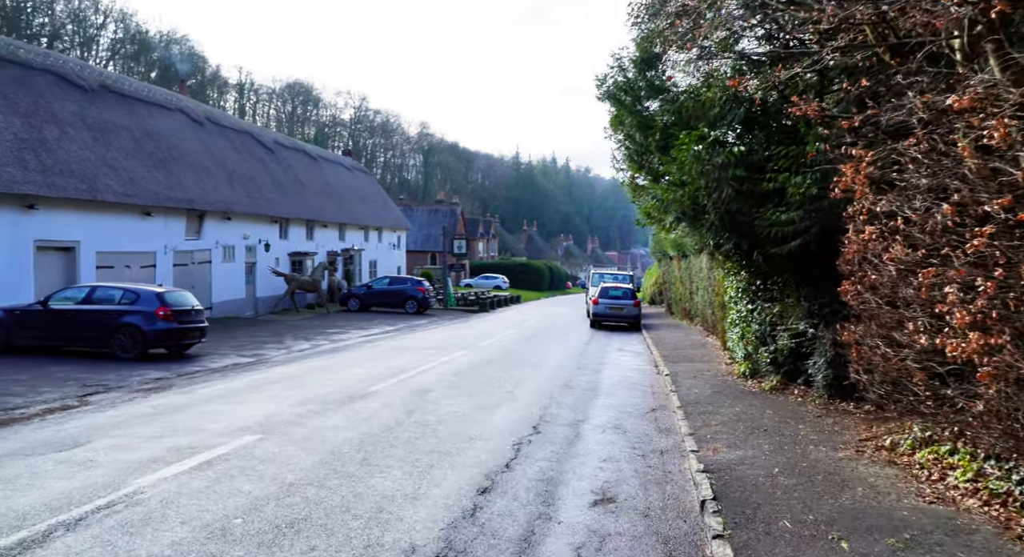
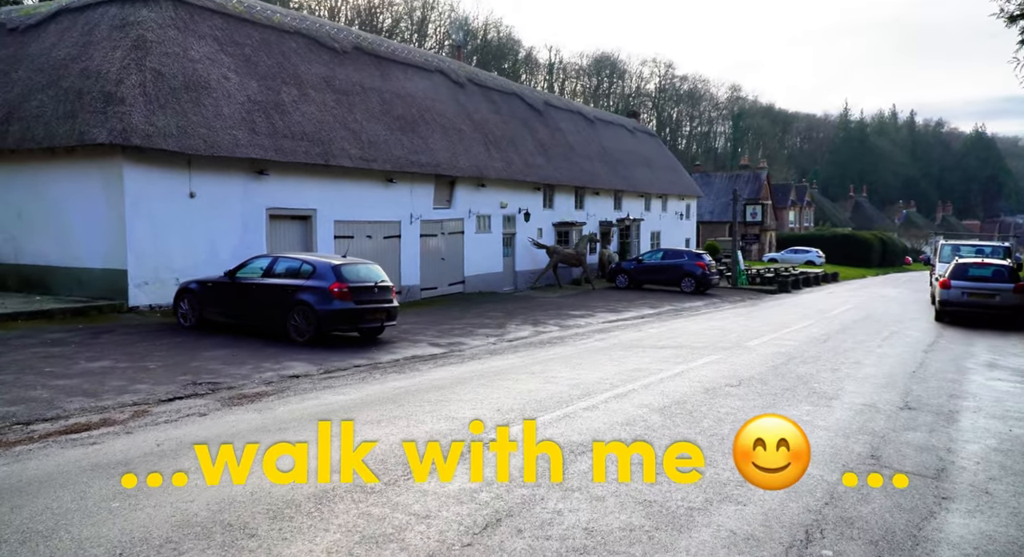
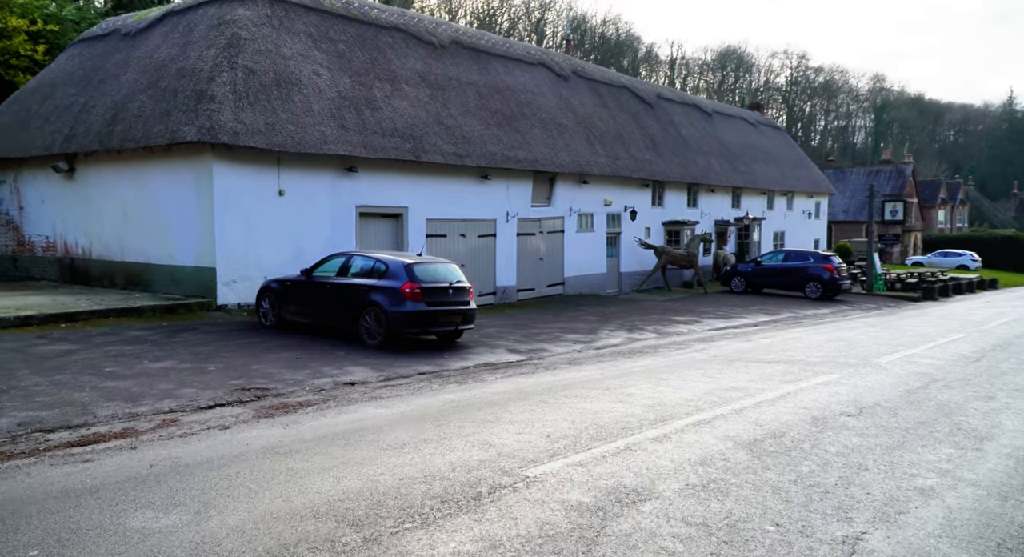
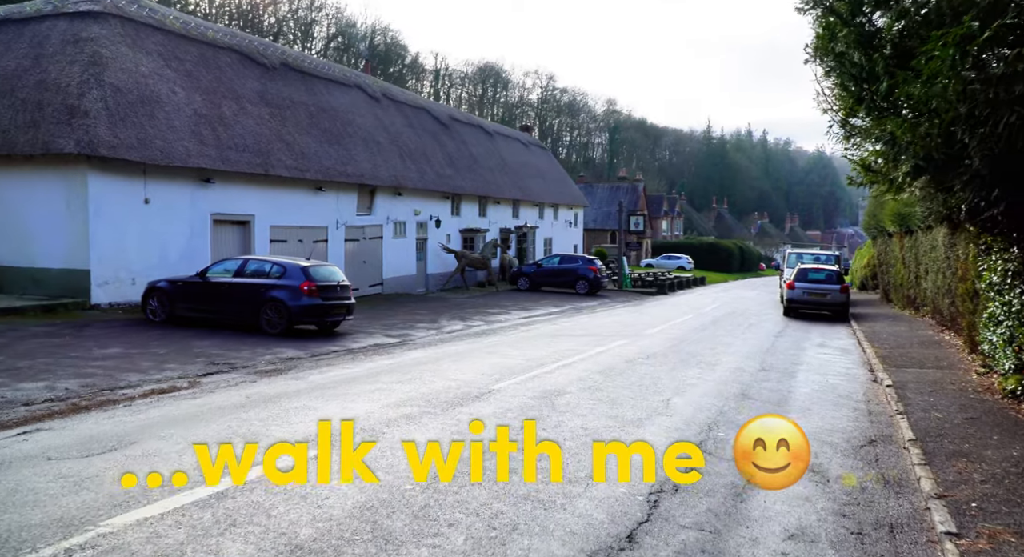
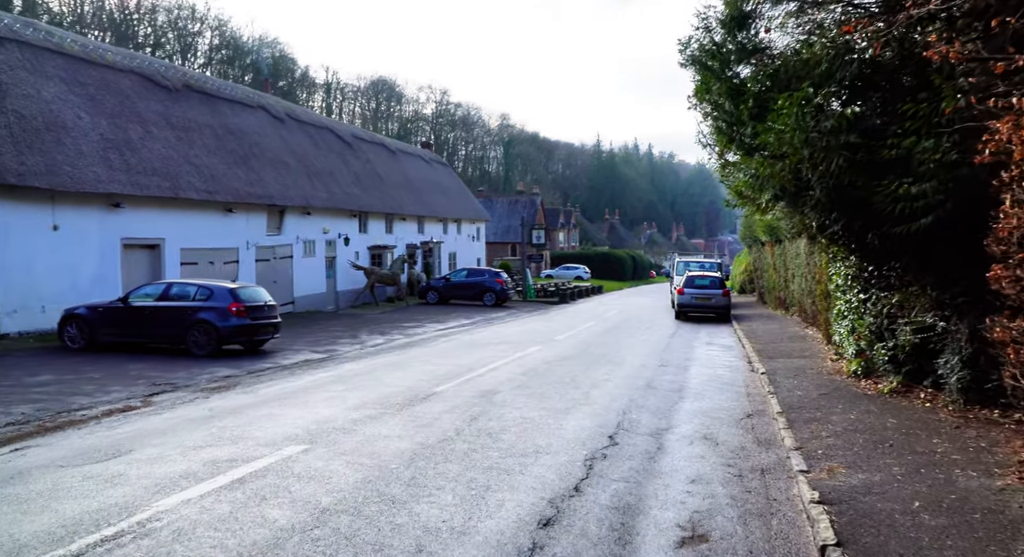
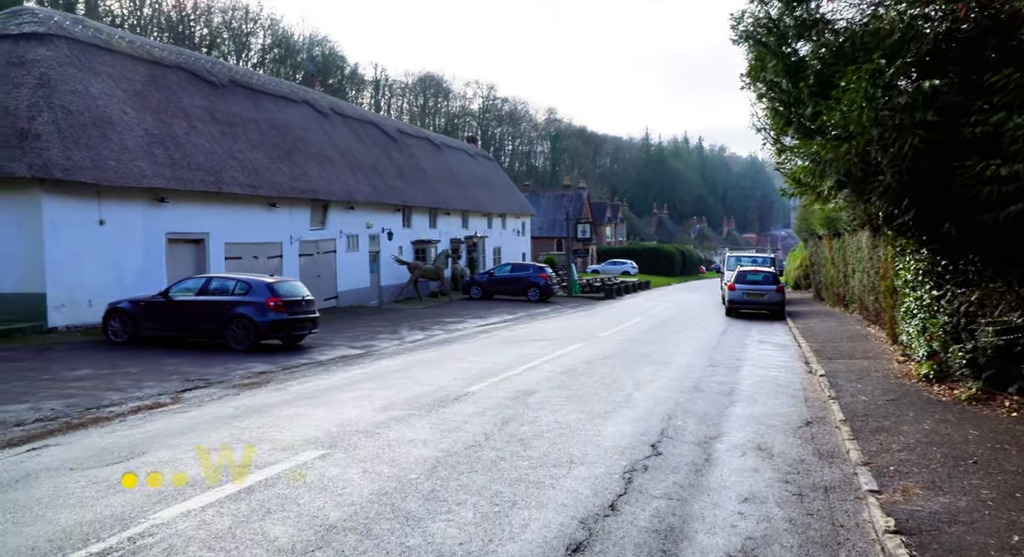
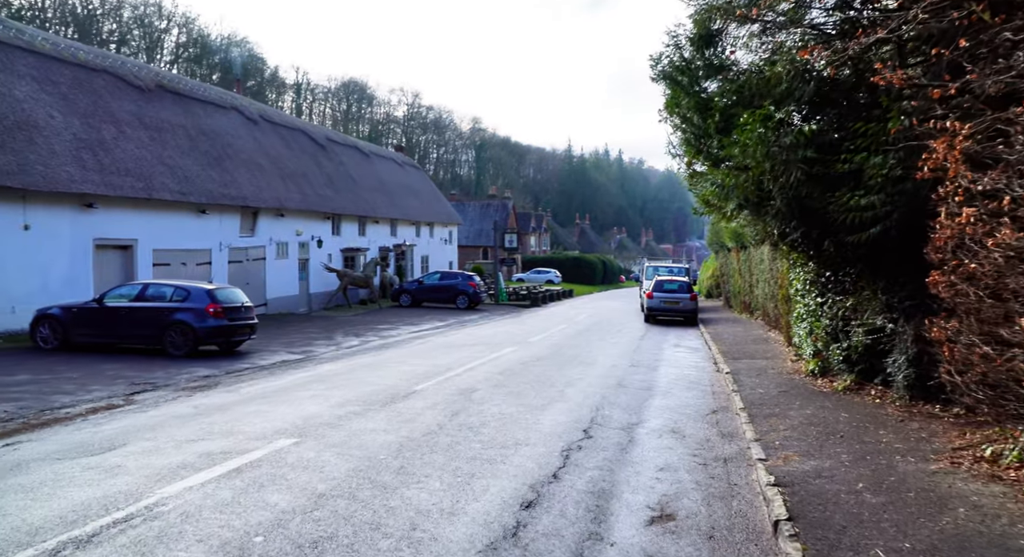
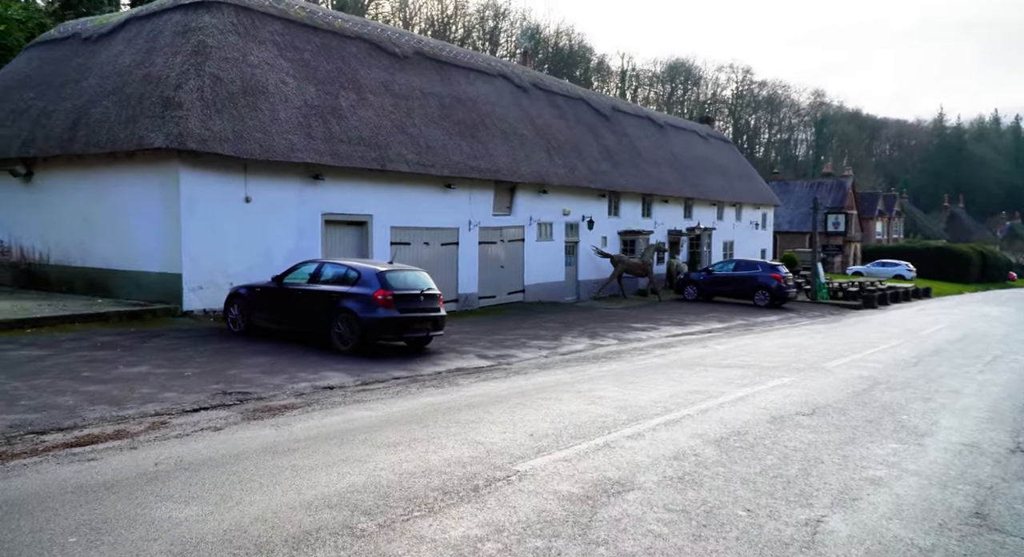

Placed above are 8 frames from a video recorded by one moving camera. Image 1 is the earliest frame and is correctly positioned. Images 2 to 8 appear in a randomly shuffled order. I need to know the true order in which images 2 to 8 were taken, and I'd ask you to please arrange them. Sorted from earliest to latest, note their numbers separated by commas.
7, 5, 6, 4, 2, 8, 3
